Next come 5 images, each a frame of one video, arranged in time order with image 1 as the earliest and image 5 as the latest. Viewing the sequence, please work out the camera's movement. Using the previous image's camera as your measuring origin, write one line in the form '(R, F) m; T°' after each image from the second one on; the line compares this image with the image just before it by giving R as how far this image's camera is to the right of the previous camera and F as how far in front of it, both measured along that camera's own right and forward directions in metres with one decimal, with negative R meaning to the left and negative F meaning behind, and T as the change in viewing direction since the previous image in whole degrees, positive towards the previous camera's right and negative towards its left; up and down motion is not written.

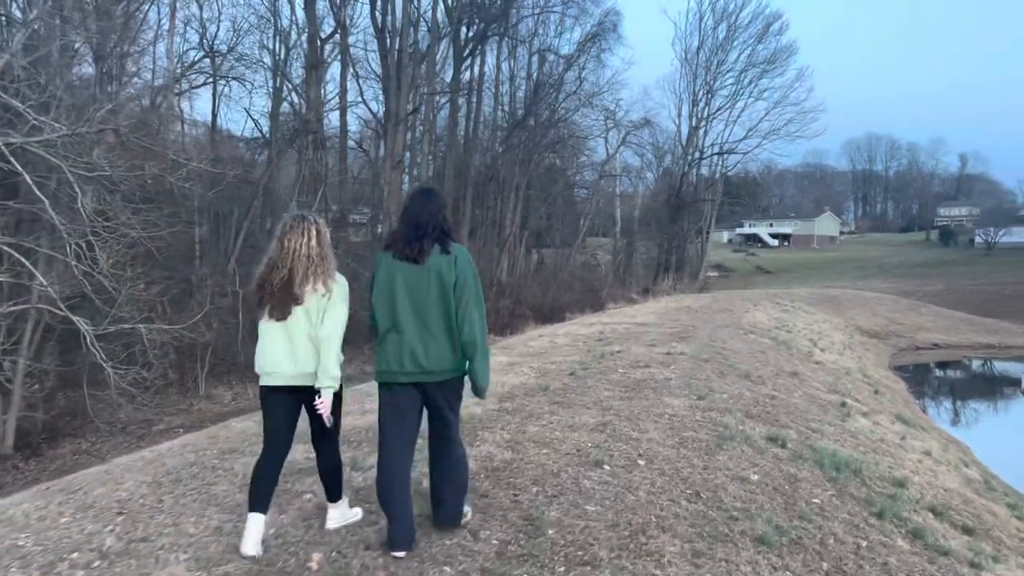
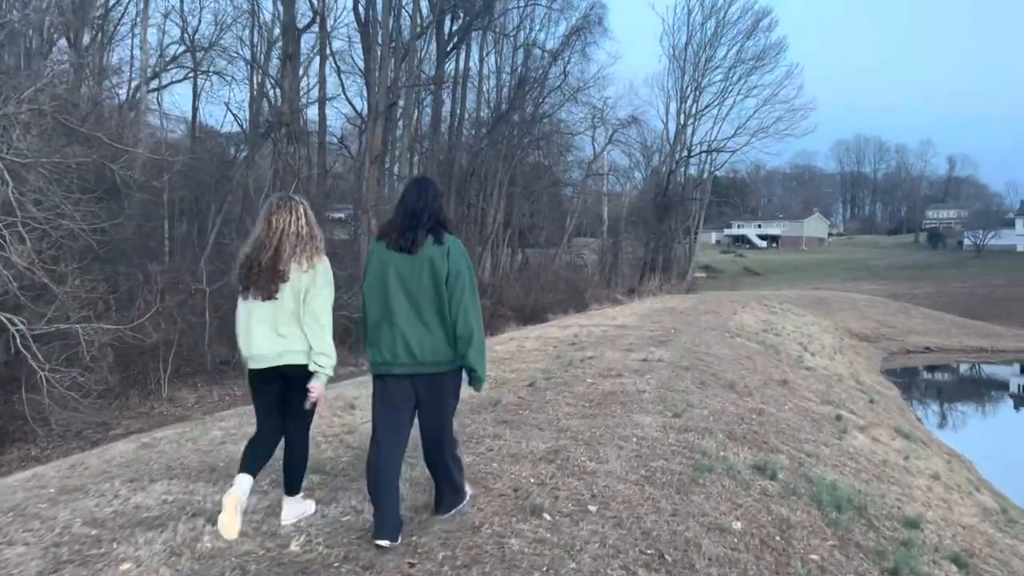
(+0.2, +0.7) m; +1°
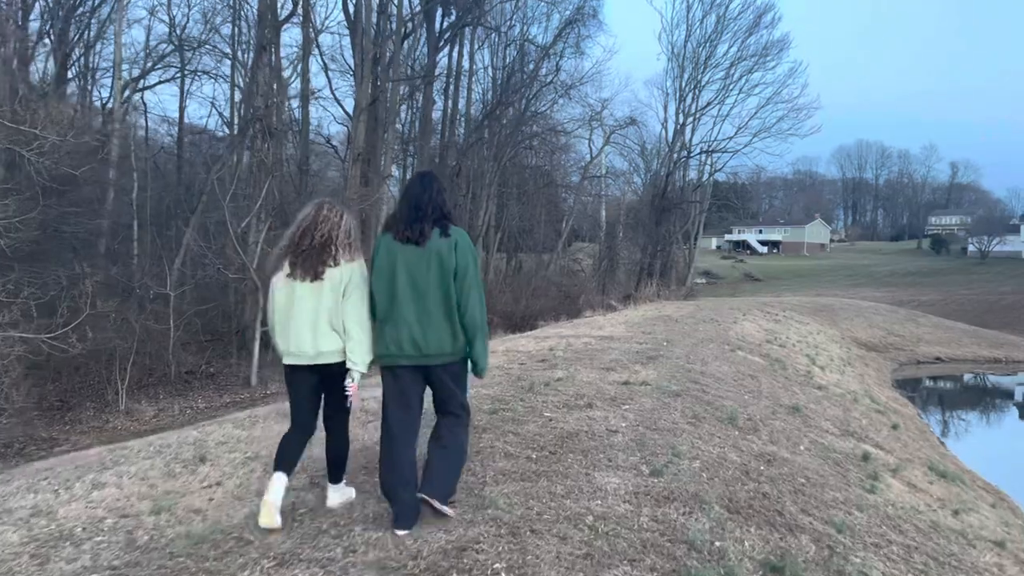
(+0.3, +1.2) m; 0°
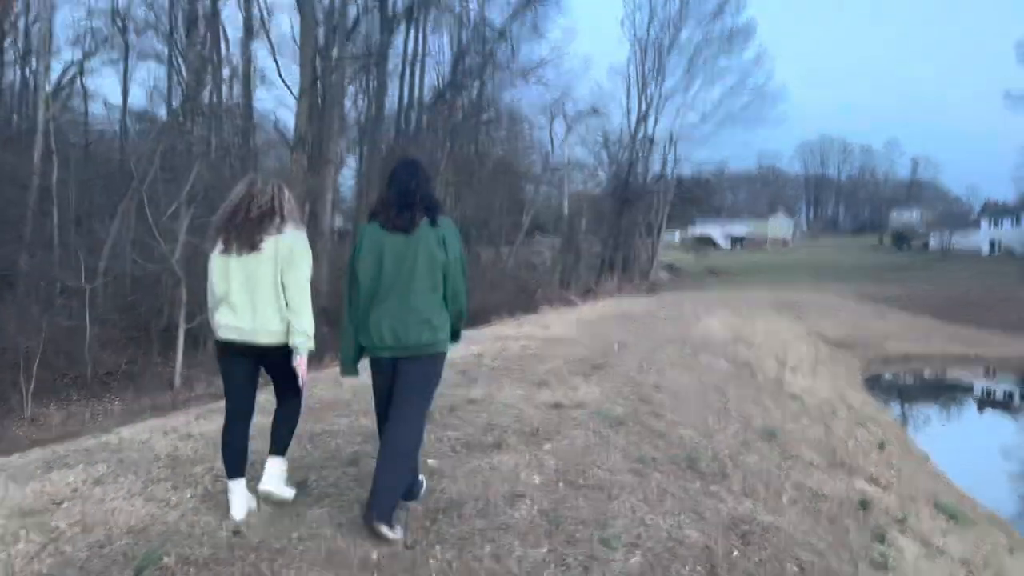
(+0.3, +1.2) m; +2°
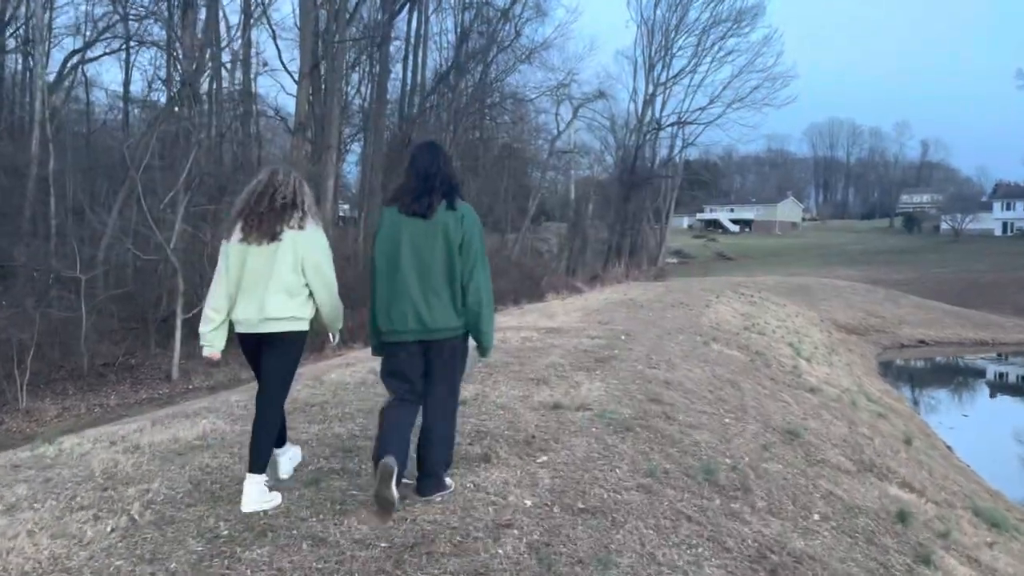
(+0.1, +0.4) m; -1°
